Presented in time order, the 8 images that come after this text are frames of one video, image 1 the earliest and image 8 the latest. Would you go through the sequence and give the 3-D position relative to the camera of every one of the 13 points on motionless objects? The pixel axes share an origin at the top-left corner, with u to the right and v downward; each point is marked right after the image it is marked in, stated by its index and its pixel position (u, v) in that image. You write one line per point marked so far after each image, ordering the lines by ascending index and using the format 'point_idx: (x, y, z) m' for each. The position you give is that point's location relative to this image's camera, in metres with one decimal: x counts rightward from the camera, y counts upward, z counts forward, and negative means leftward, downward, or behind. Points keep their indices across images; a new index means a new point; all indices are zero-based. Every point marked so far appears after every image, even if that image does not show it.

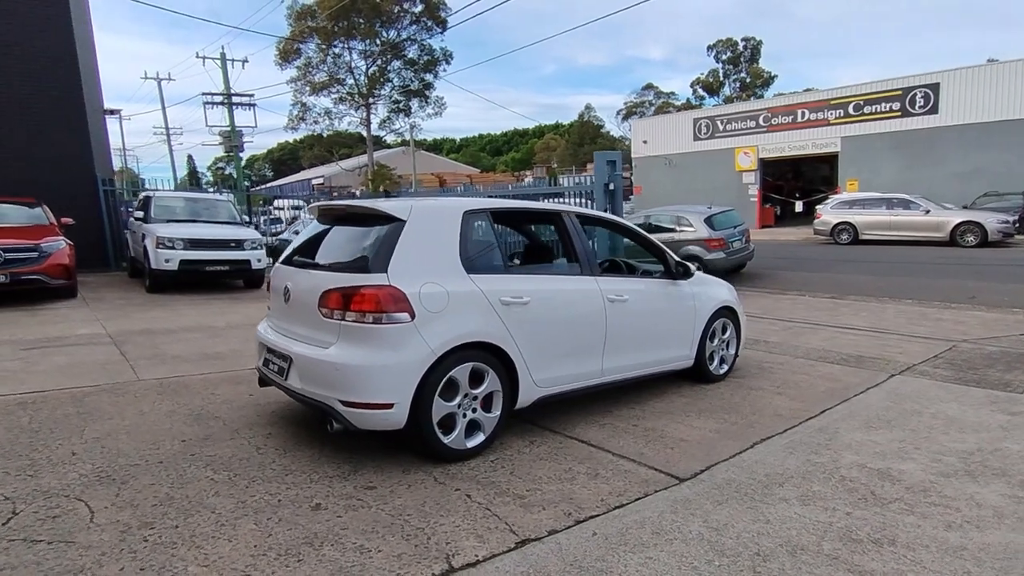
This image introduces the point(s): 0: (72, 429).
0: (-3.2, -1.0, +4.3) m
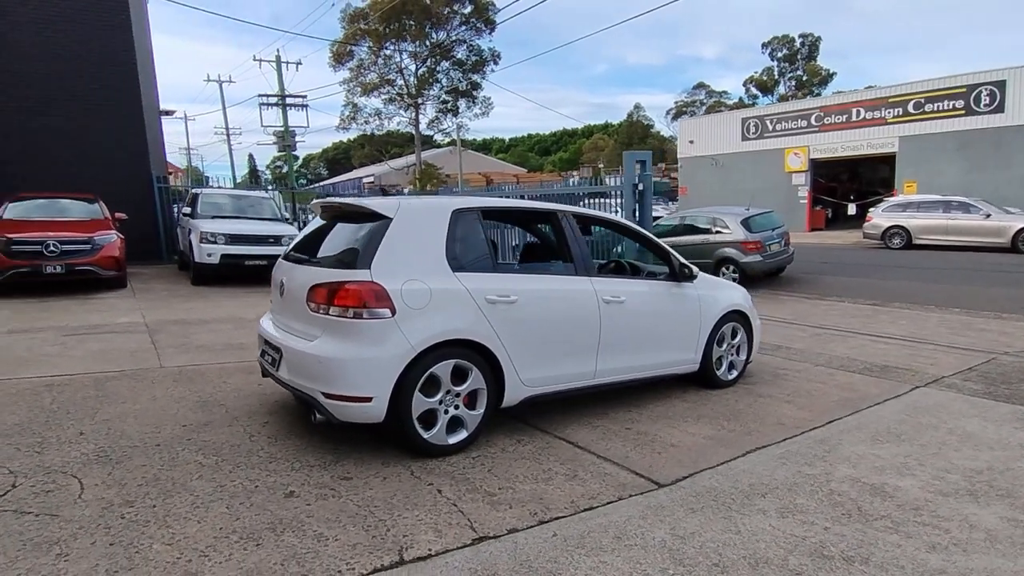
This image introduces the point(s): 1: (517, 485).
0: (-3.3, -0.9, +4.6) m
1: (0.0, -1.2, +3.7) m
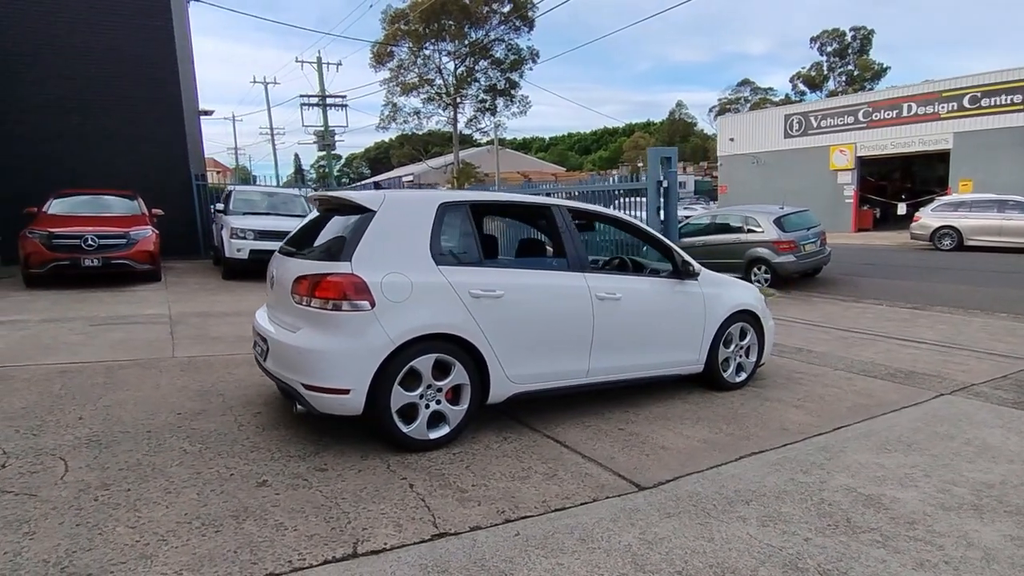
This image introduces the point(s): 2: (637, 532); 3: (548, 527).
0: (-3.4, -0.8, +4.8) m
1: (-0.1, -1.2, +3.6) m
2: (+0.6, -1.3, +3.1) m
3: (+0.2, -1.2, +3.1) m
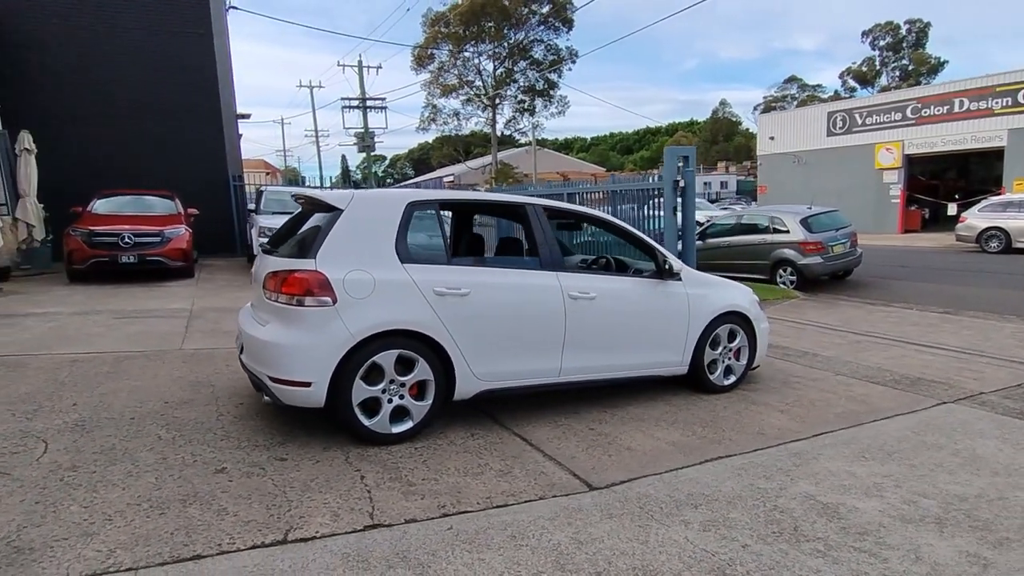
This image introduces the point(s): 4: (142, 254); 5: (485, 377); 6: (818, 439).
0: (-3.6, -0.8, +5.1) m
1: (-0.4, -1.2, +3.6) m
2: (+0.3, -1.3, +3.1) m
3: (-0.2, -1.2, +3.1) m
4: (-7.0, +0.6, +11.2) m
5: (-0.2, -0.7, +4.4) m
6: (+2.3, -1.1, +4.5) m
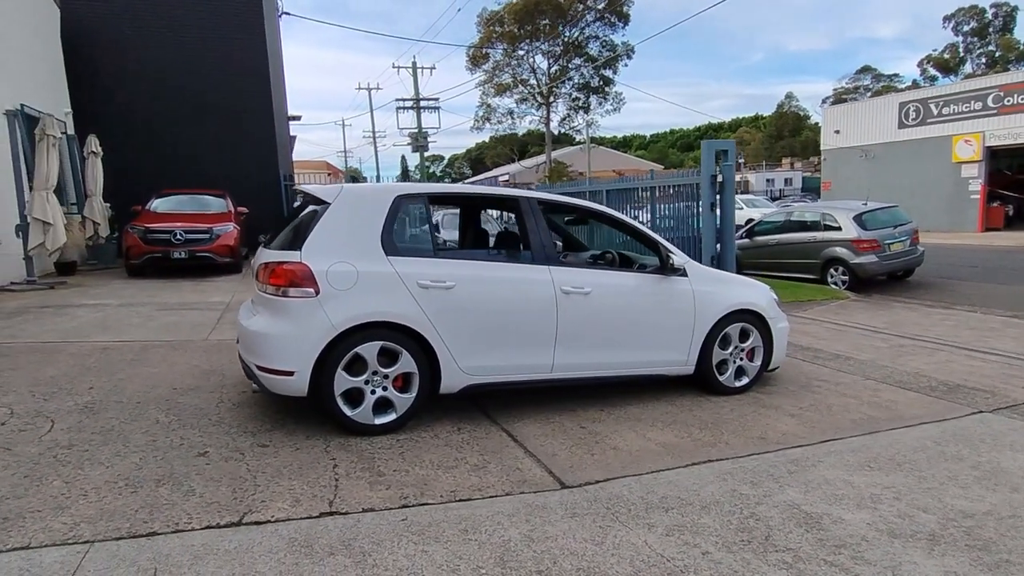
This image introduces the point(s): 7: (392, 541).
0: (-3.6, -0.7, +5.4) m
1: (-0.6, -1.1, +3.6) m
2: (+0.1, -1.2, +3.0) m
3: (-0.4, -1.2, +3.1) m
4: (-6.3, +0.8, +11.8) m
5: (-0.3, -0.6, +4.4) m
6: (+2.2, -1.1, +4.2) m
7: (-0.6, -1.2, +2.8) m
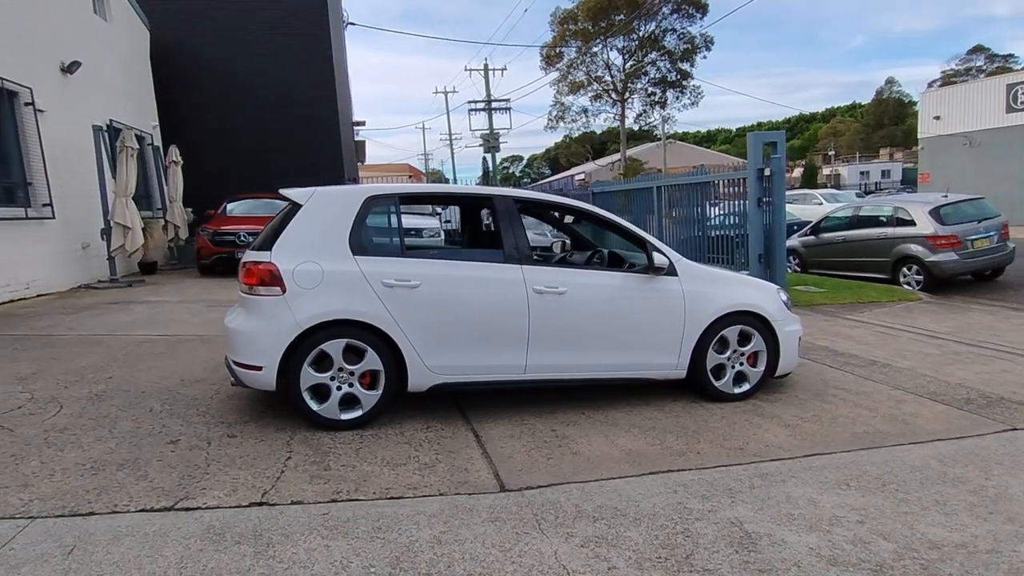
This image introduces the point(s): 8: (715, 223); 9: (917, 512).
0: (-3.6, -0.7, +5.8) m
1: (-0.9, -1.1, +3.7) m
2: (-0.4, -1.2, +3.0) m
3: (-0.8, -1.2, +3.1) m
4: (-5.4, +0.8, +12.6) m
5: (-0.5, -0.6, +4.4) m
6: (+1.9, -1.1, +3.9) m
7: (-1.0, -1.2, +2.9) m
8: (+3.7, +1.2, +11.0) m
9: (+2.2, -1.2, +3.2) m
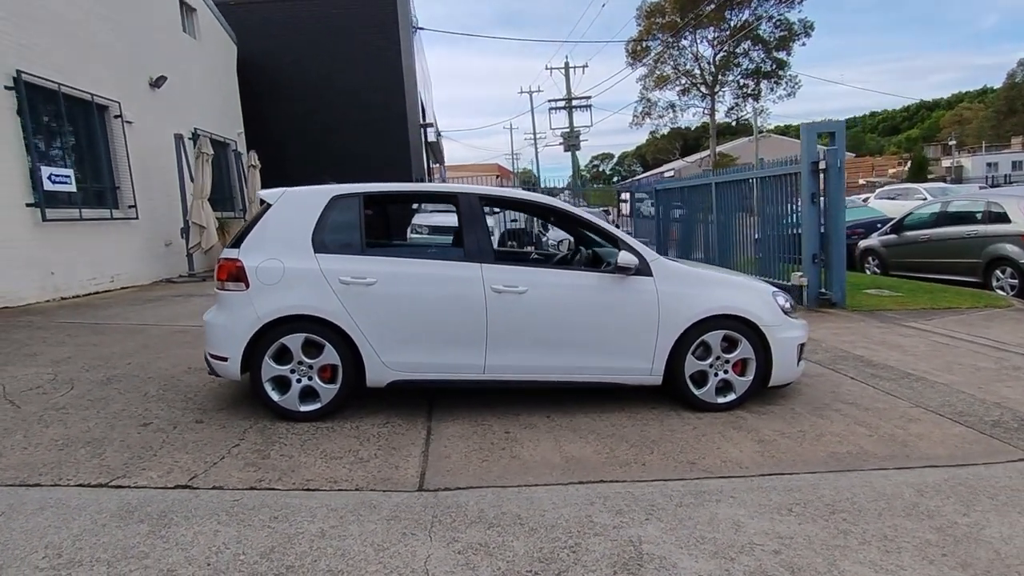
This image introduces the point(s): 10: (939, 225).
0: (-3.7, -0.6, +6.3) m
1: (-1.4, -1.1, +3.8) m
2: (-0.9, -1.2, +3.0) m
3: (-1.3, -1.2, +3.2) m
4: (-4.3, +0.9, +13.3) m
5: (-0.8, -0.6, +4.4) m
6: (+1.5, -1.1, +3.5) m
7: (-1.6, -1.2, +3.0) m
8: (+4.4, +1.2, +10.2) m
9: (+1.6, -1.2, +2.8) m
10: (+7.8, +1.1, +11.0) m
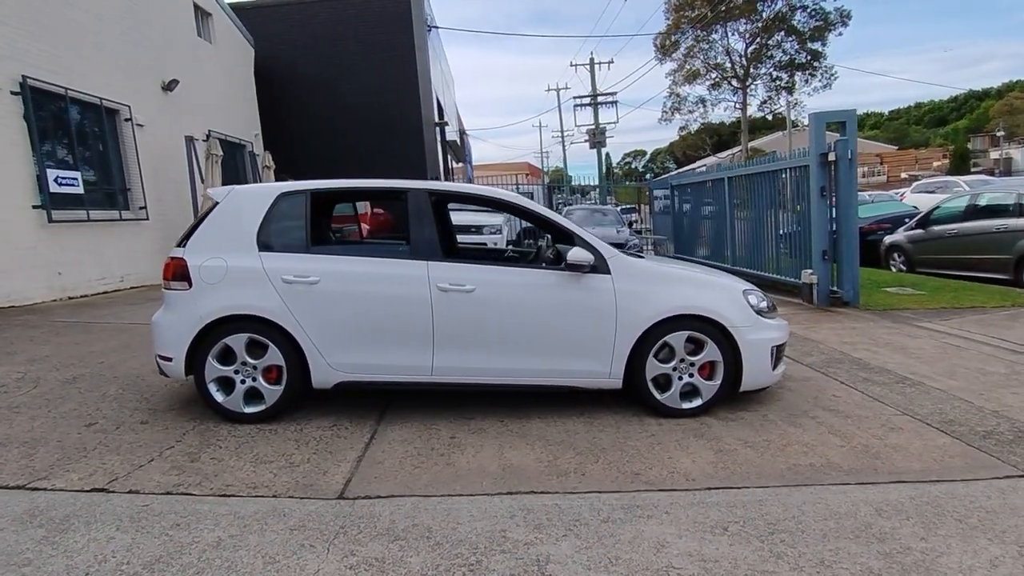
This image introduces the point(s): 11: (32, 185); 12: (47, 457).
0: (-3.9, -0.6, +6.4) m
1: (-1.8, -1.1, +3.7) m
2: (-1.3, -1.2, +2.9) m
3: (-1.7, -1.1, +3.1) m
4: (-4.2, +0.9, +13.4) m
5: (-1.2, -0.6, +4.3) m
6: (+1.0, -1.1, +3.2) m
7: (-2.0, -1.2, +2.9) m
8: (+4.3, +1.2, +9.8) m
9: (+1.1, -1.2, +2.5) m
10: (+7.8, +1.2, +10.3) m
11: (-7.3, +1.6, +9.1) m
12: (-2.8, -1.0, +3.7) m
